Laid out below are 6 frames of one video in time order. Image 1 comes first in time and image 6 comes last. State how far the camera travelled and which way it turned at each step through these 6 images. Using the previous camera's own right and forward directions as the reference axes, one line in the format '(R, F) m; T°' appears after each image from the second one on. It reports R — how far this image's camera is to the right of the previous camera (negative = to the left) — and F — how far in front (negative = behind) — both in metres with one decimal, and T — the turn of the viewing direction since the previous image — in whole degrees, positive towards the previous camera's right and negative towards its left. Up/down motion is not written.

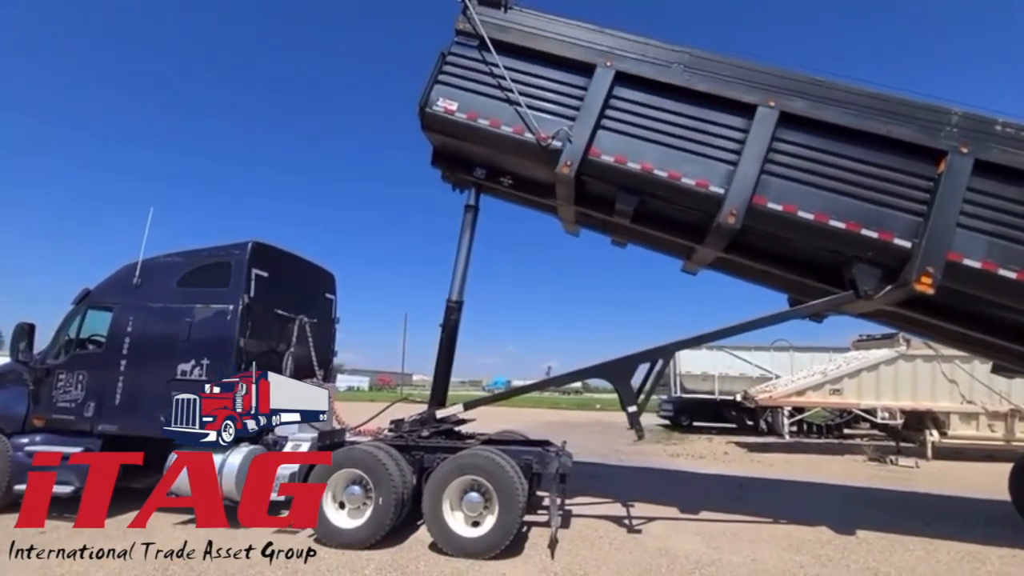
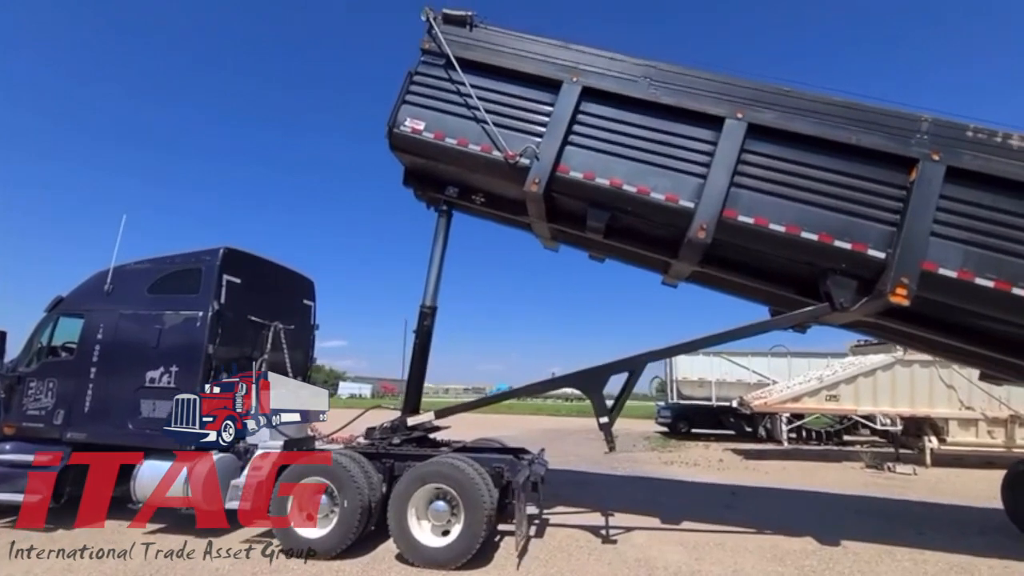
(+0.5, -0.1) m; -3°
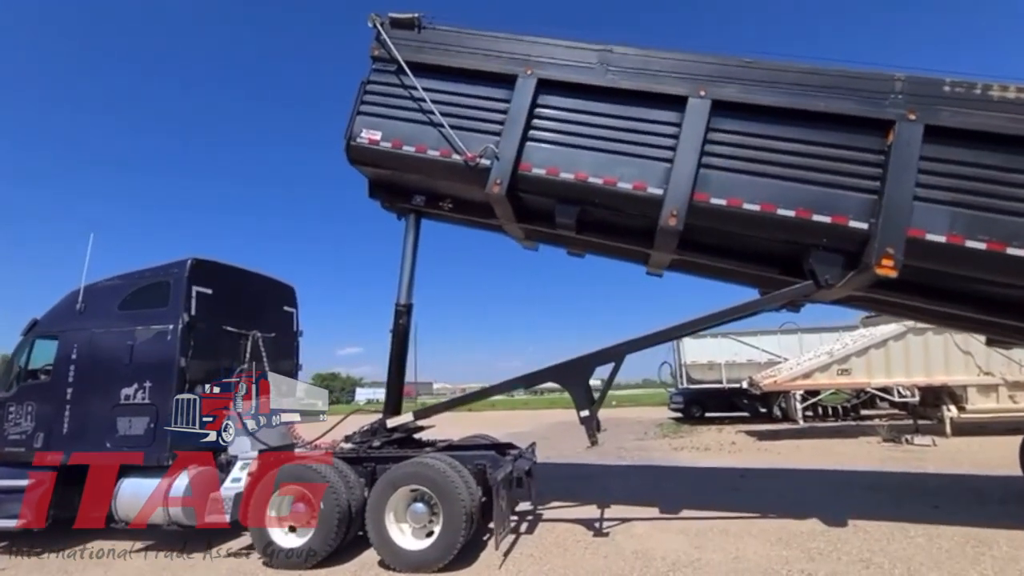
(+0.6, 0.0) m; -4°
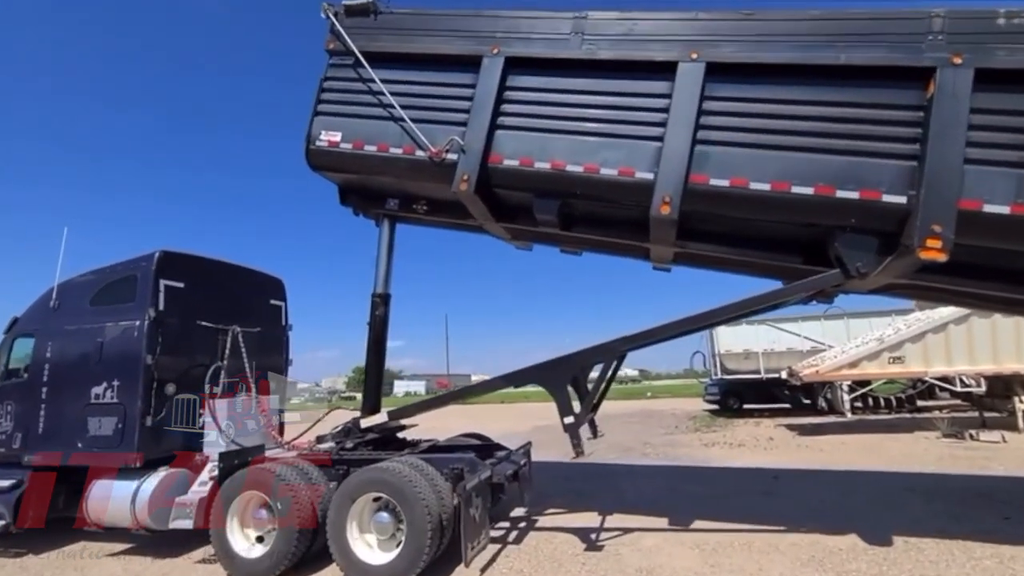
(+0.8, +0.5) m; -7°
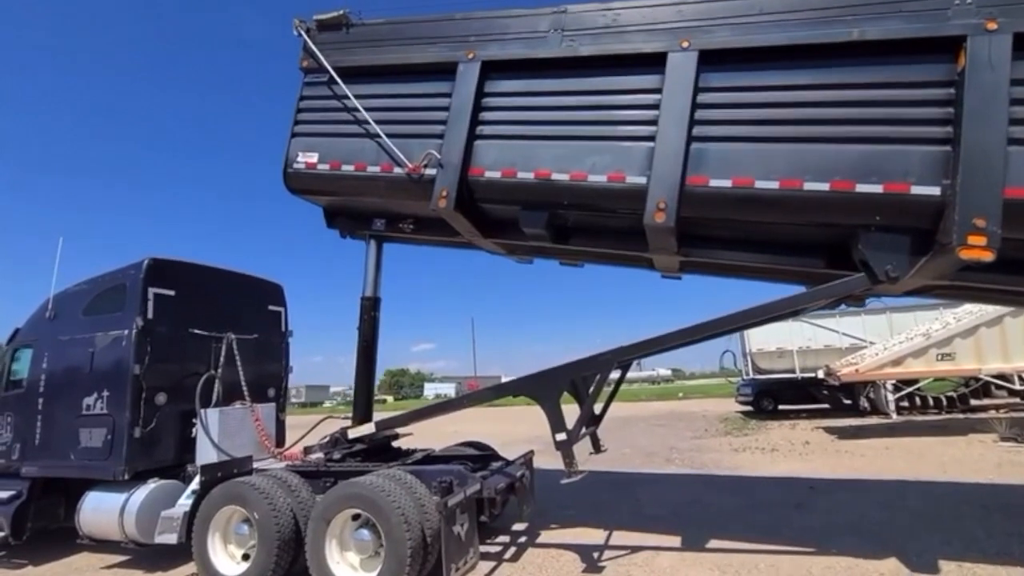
(+0.6, +0.3) m; -5°
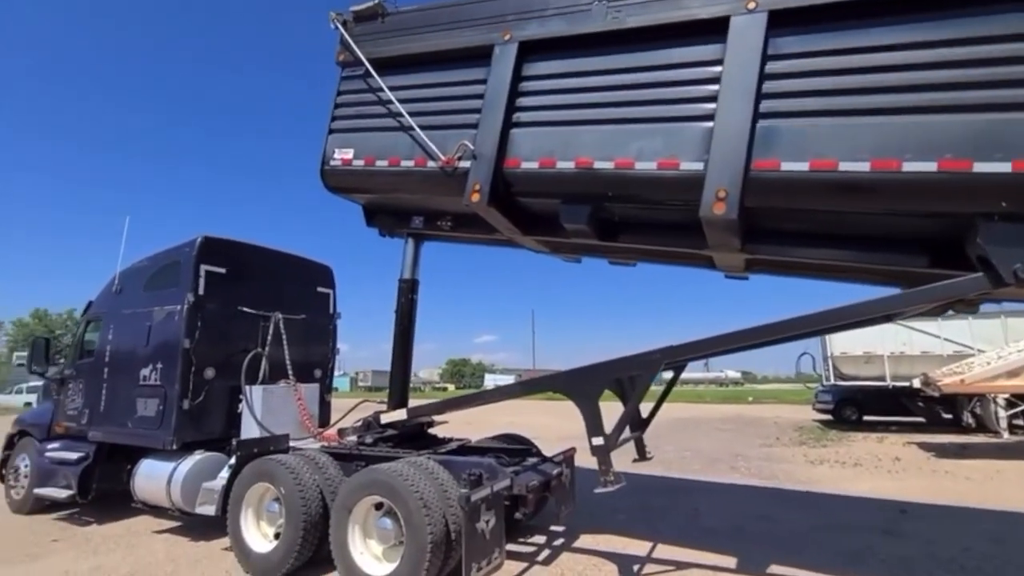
(+0.5, +0.3) m; -9°
